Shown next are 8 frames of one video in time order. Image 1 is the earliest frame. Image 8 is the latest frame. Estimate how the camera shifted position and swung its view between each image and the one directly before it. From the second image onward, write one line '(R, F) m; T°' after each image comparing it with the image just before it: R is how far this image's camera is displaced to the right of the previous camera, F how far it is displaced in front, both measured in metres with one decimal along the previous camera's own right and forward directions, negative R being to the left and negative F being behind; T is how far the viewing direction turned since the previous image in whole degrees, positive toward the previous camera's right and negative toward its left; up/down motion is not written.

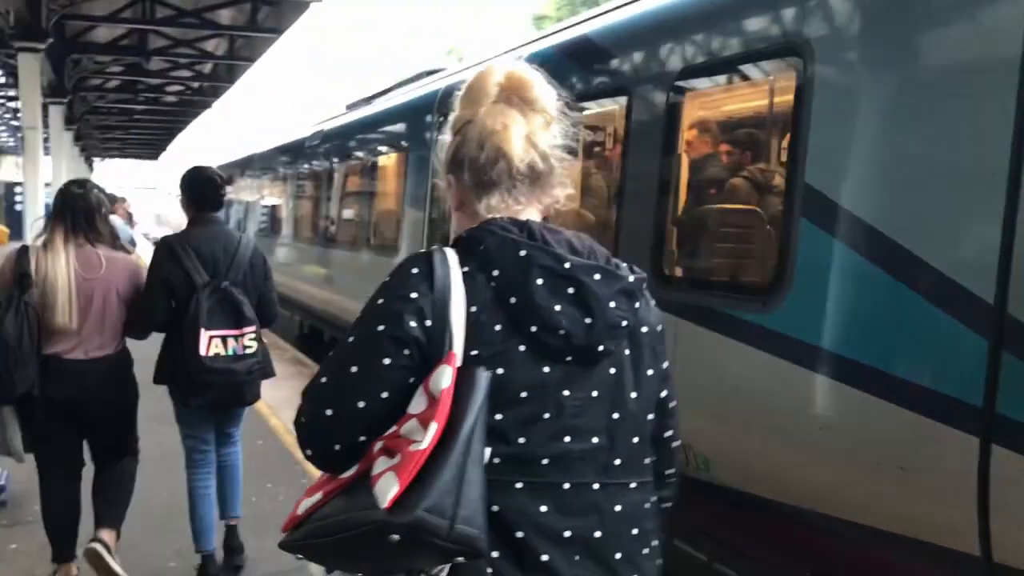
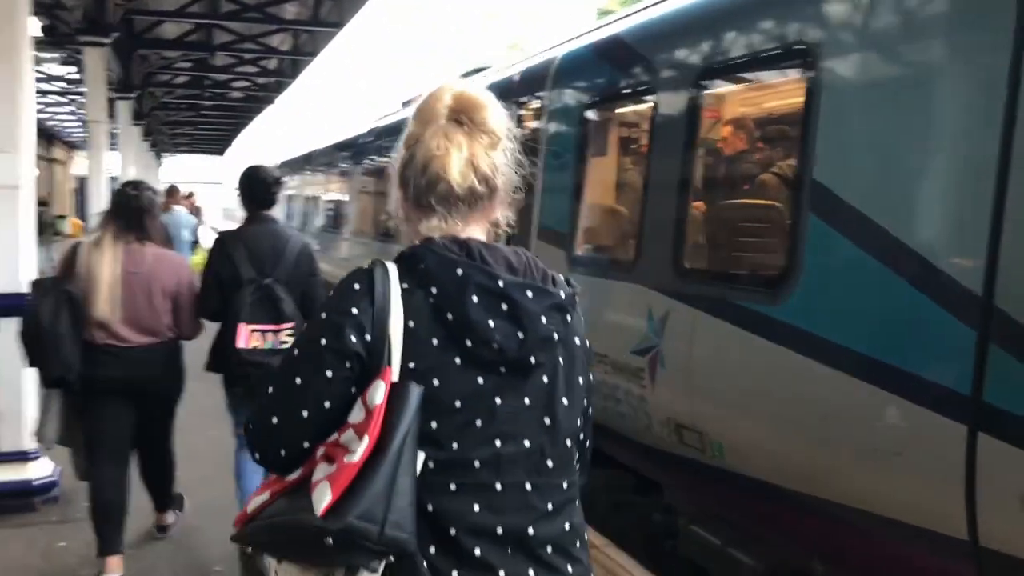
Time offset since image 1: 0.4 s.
(+0.2, -0.2) m; -4°
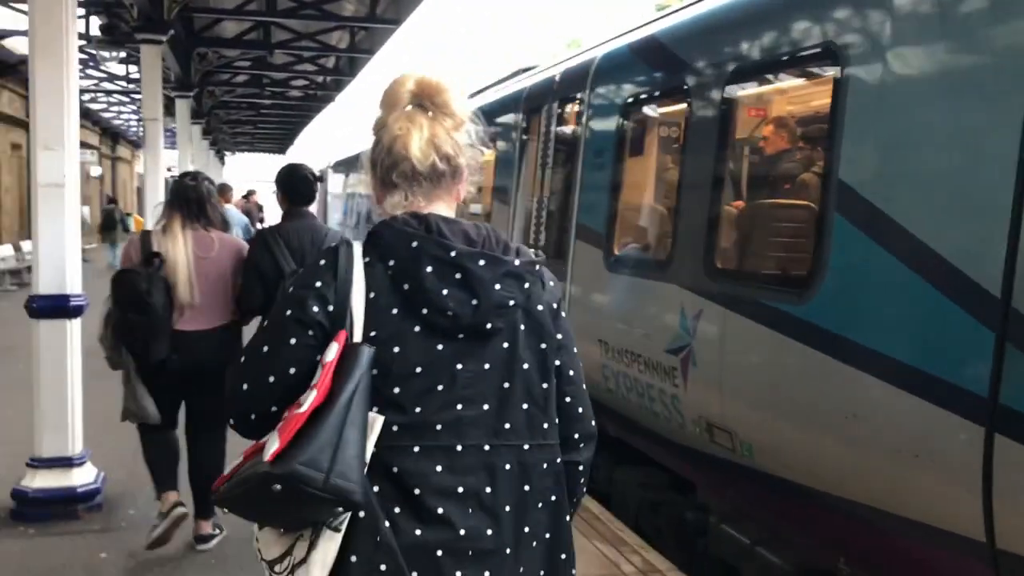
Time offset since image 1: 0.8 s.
(+0.1, -0.1) m; -4°
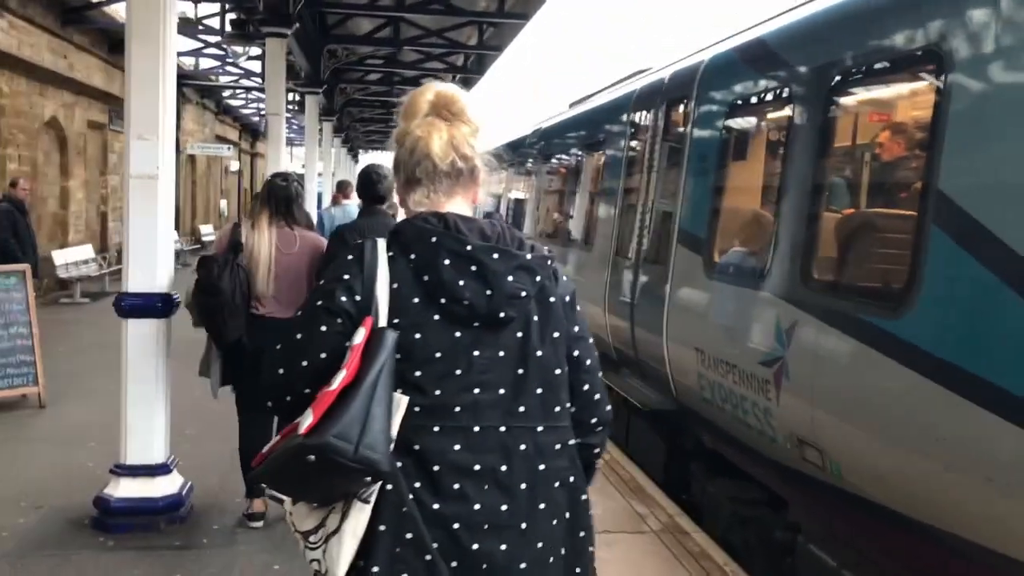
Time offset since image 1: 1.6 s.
(+0.2, 0.0) m; -8°
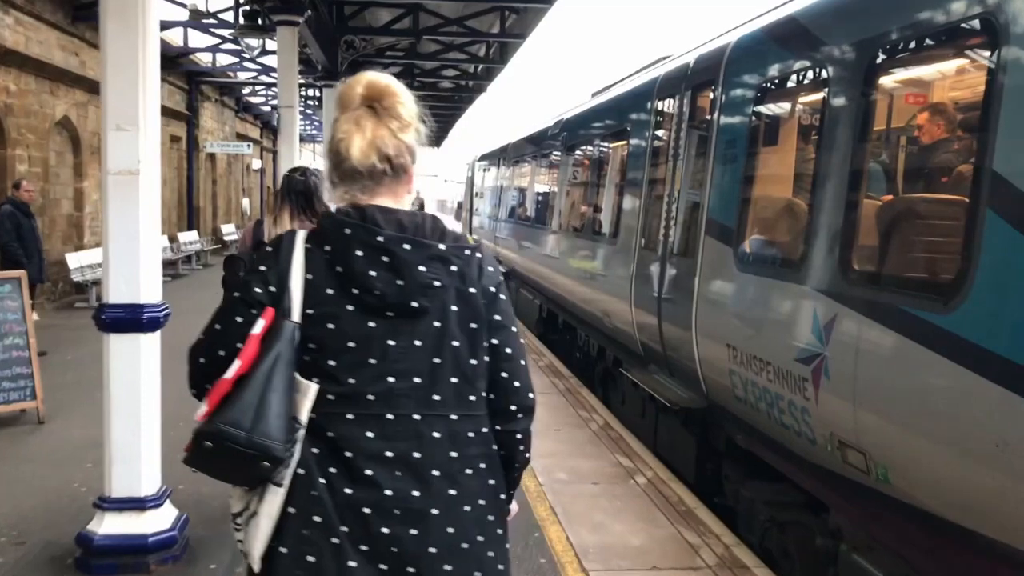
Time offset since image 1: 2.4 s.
(0.0, +0.2) m; -2°
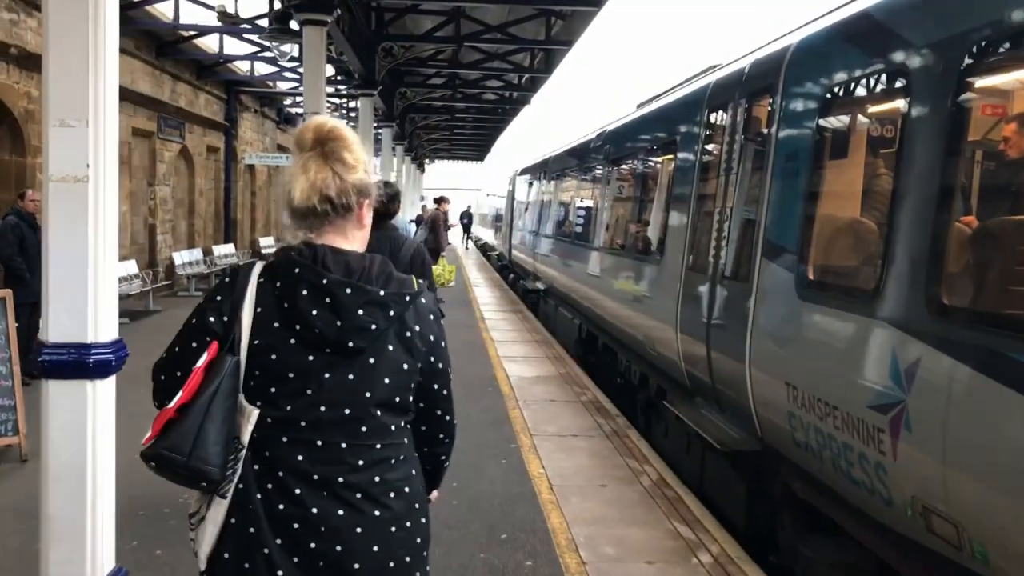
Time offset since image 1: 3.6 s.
(+0.1, +0.6) m; -3°
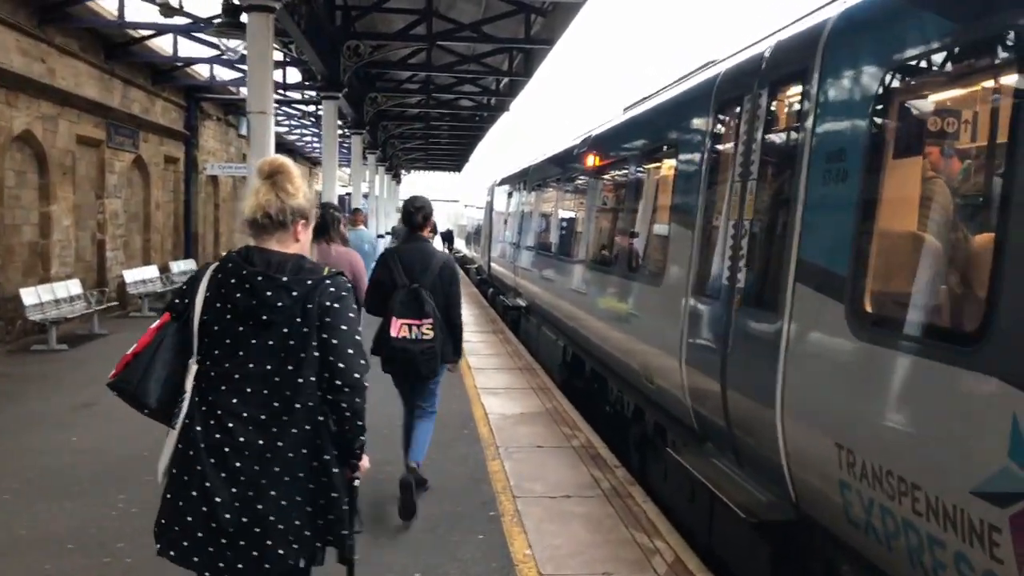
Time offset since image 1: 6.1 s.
(0.0, +0.8) m; +1°
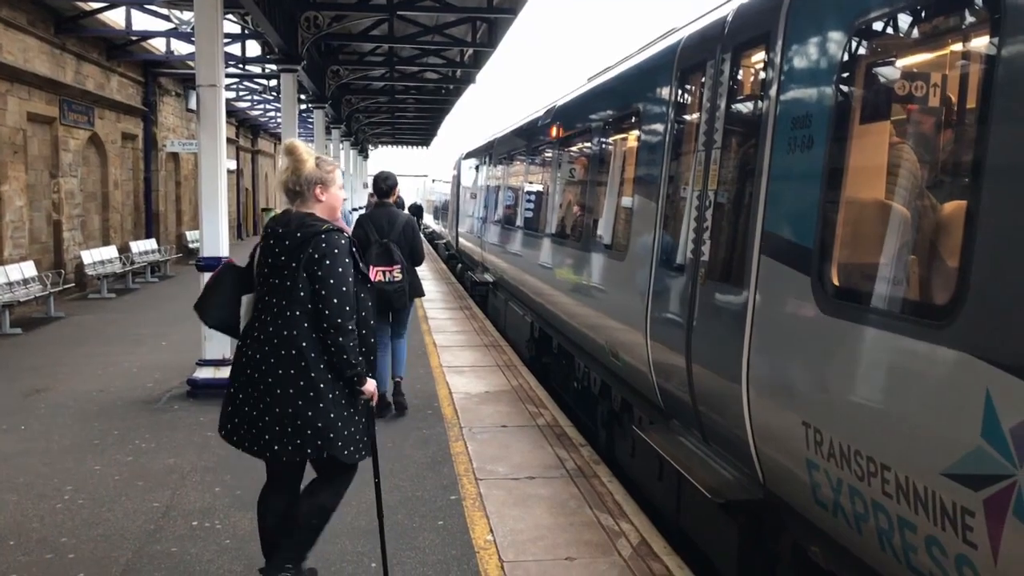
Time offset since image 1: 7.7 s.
(+0.1, +0.1) m; +2°
